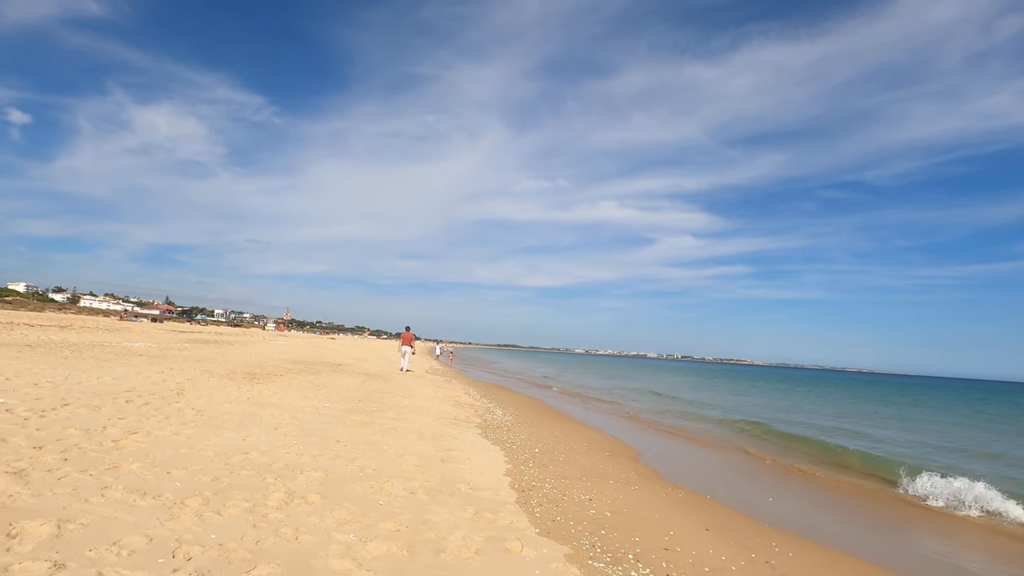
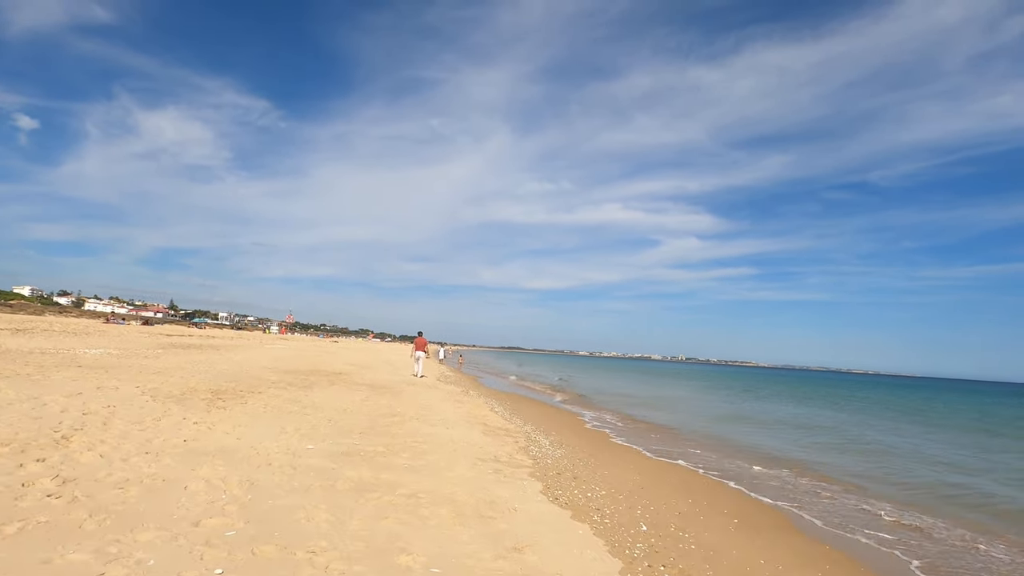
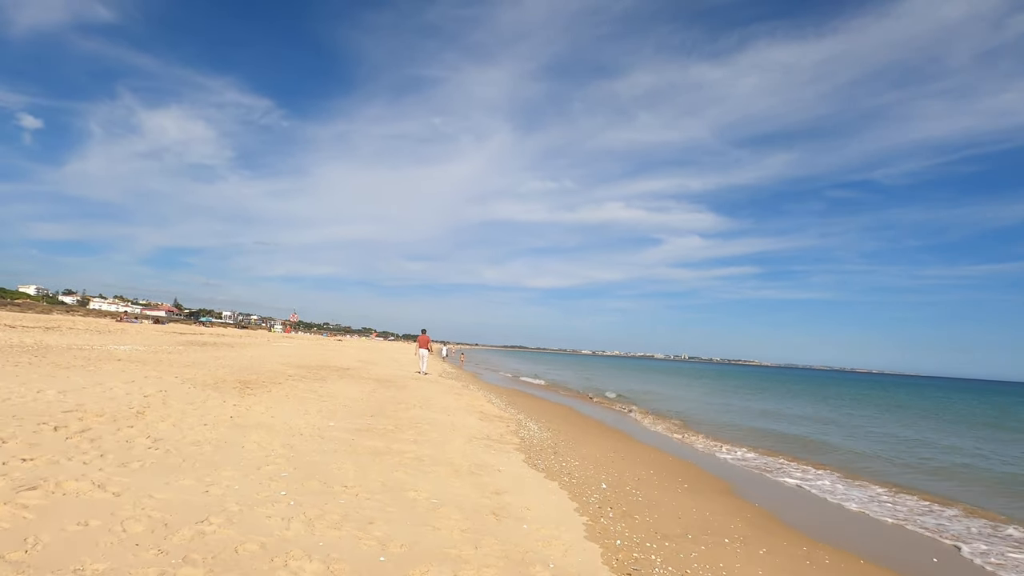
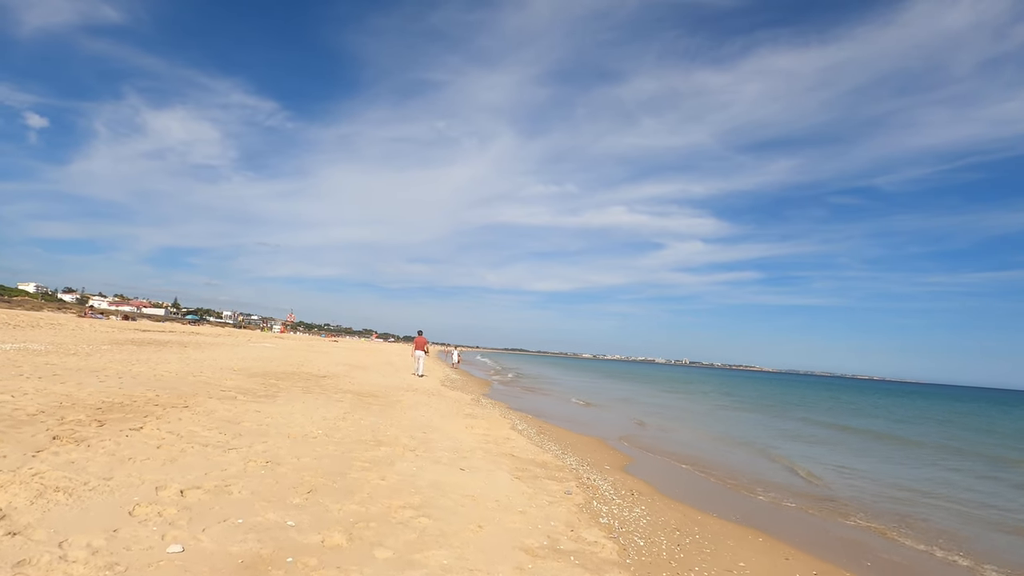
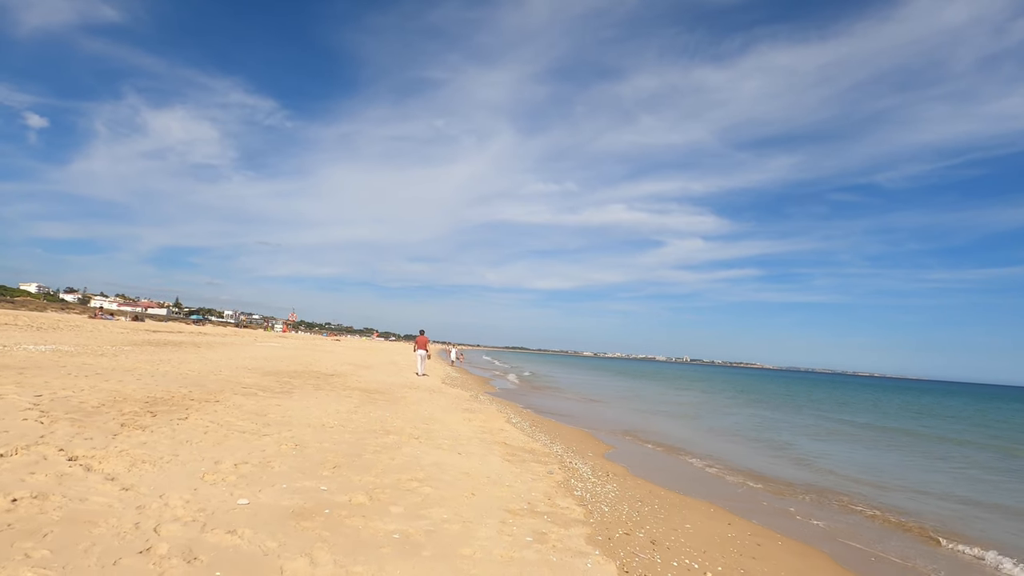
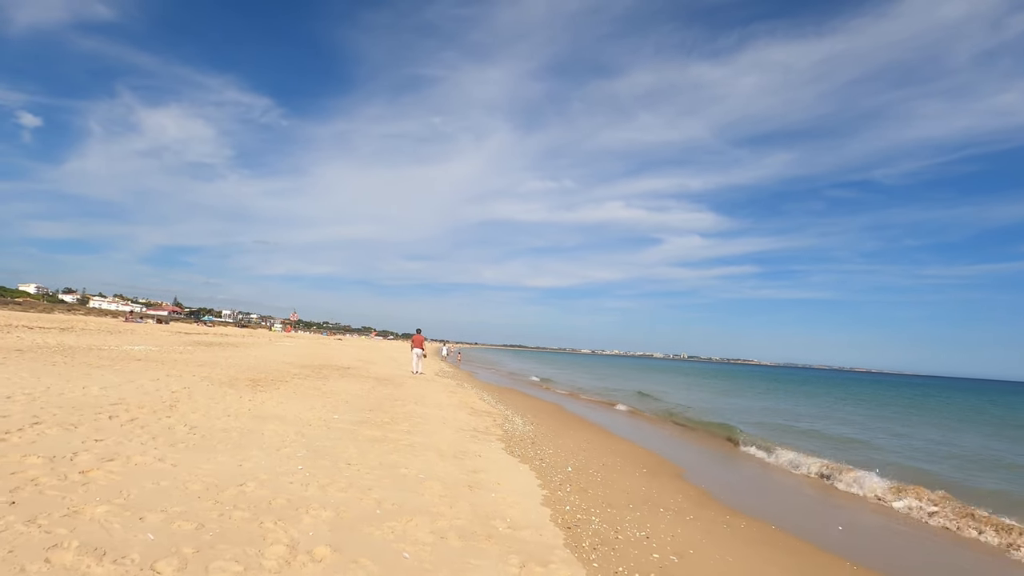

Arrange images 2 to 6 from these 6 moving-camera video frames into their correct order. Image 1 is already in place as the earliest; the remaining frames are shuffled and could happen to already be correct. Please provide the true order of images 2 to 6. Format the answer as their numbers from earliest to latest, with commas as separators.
6, 3, 2, 5, 4
